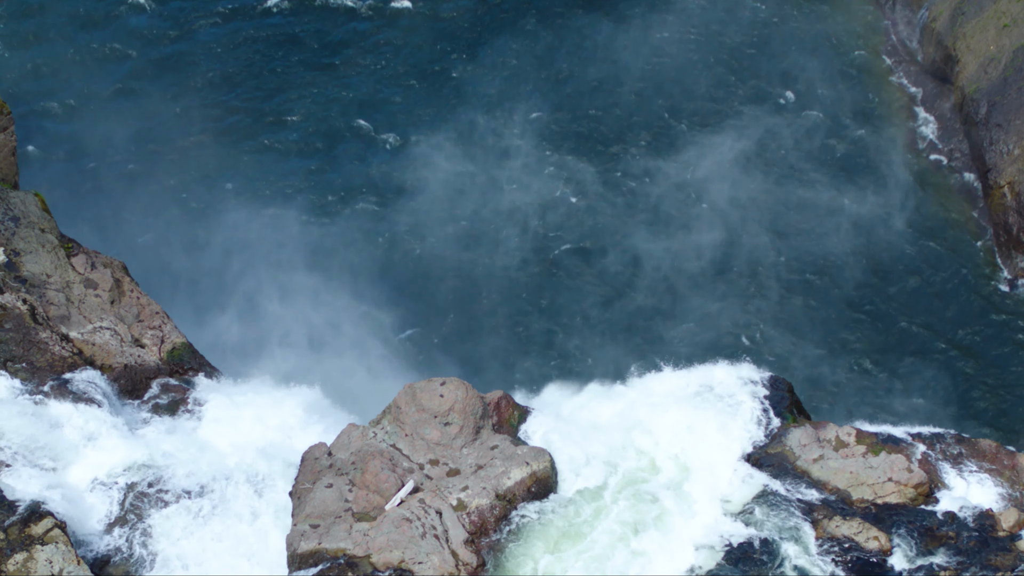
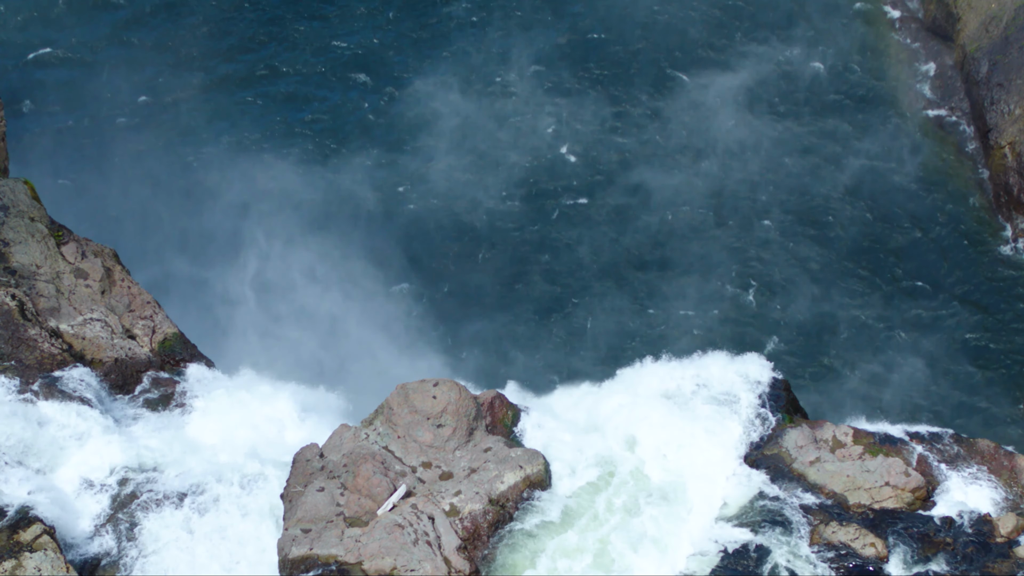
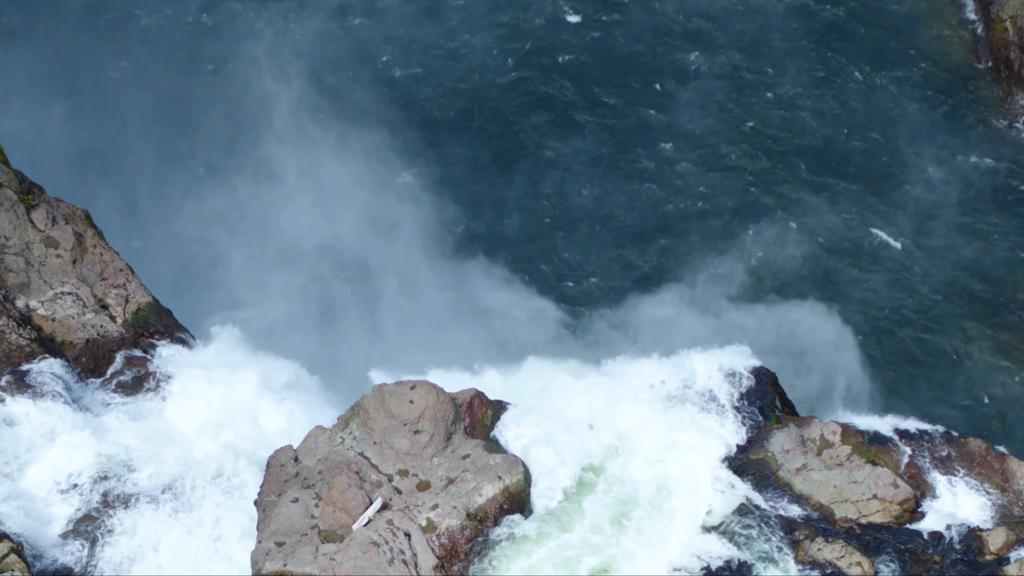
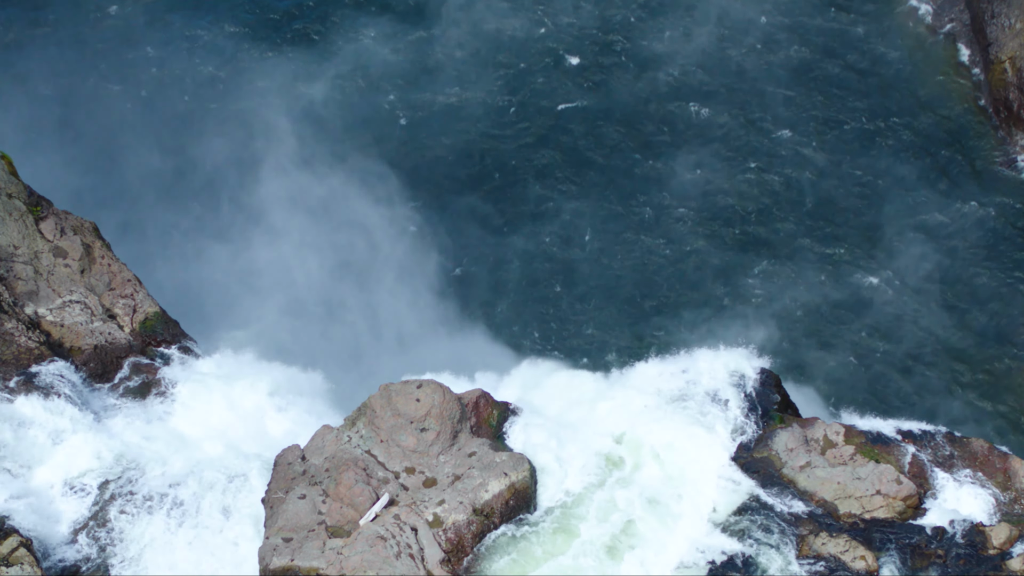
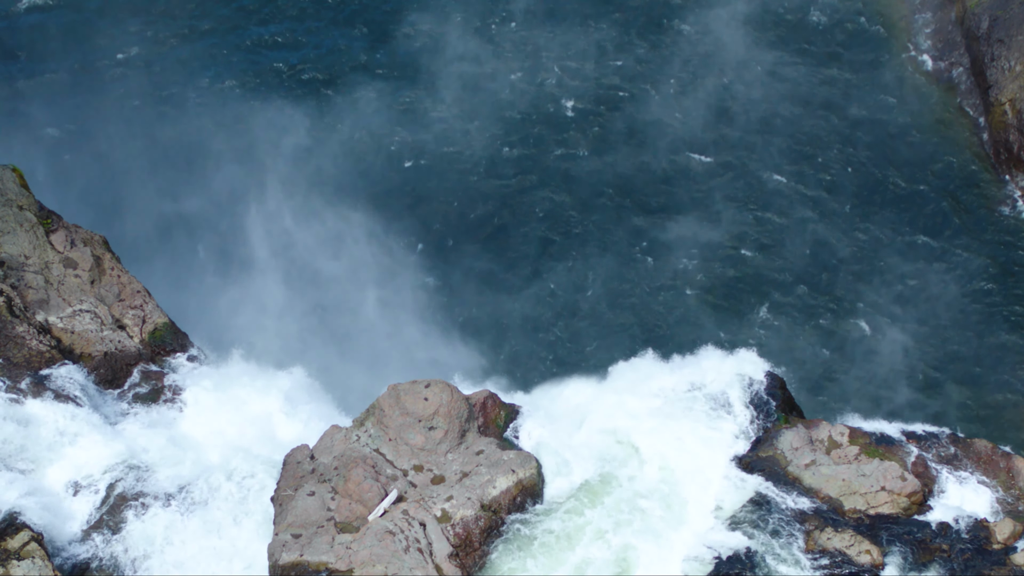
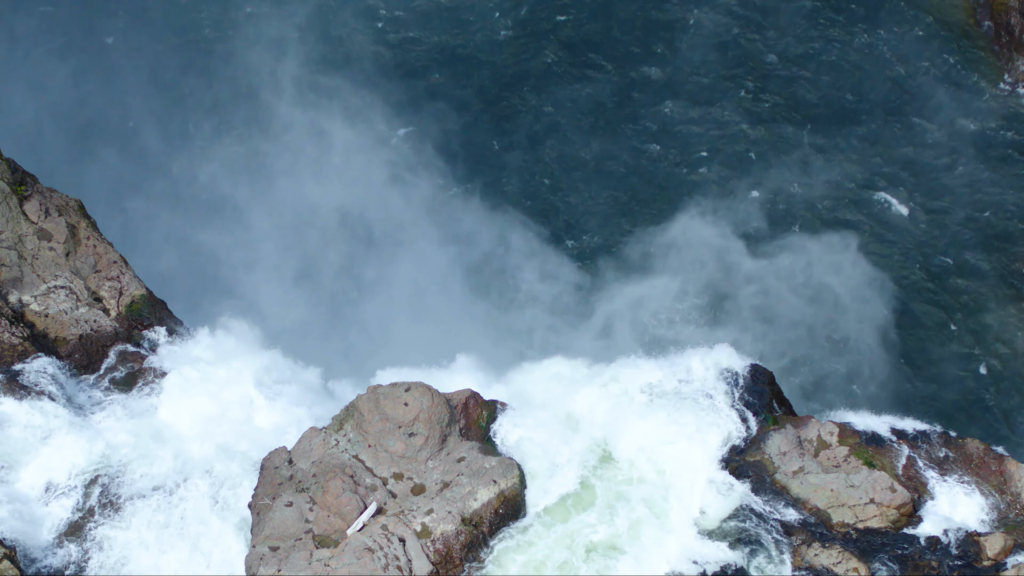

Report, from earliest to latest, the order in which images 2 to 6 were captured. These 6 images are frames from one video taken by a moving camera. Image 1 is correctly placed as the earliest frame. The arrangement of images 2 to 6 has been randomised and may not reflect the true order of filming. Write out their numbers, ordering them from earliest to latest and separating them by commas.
2, 5, 4, 3, 6
